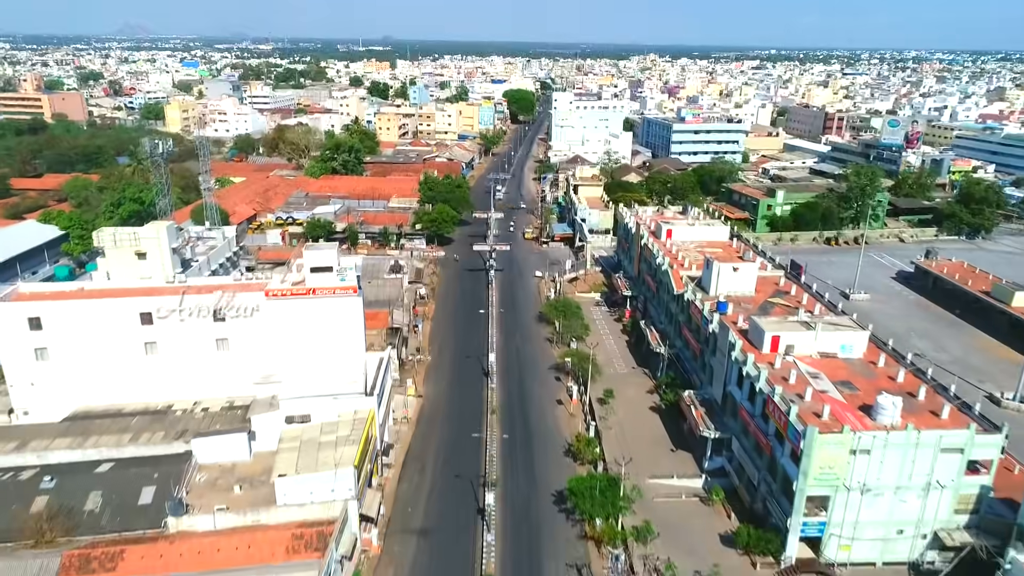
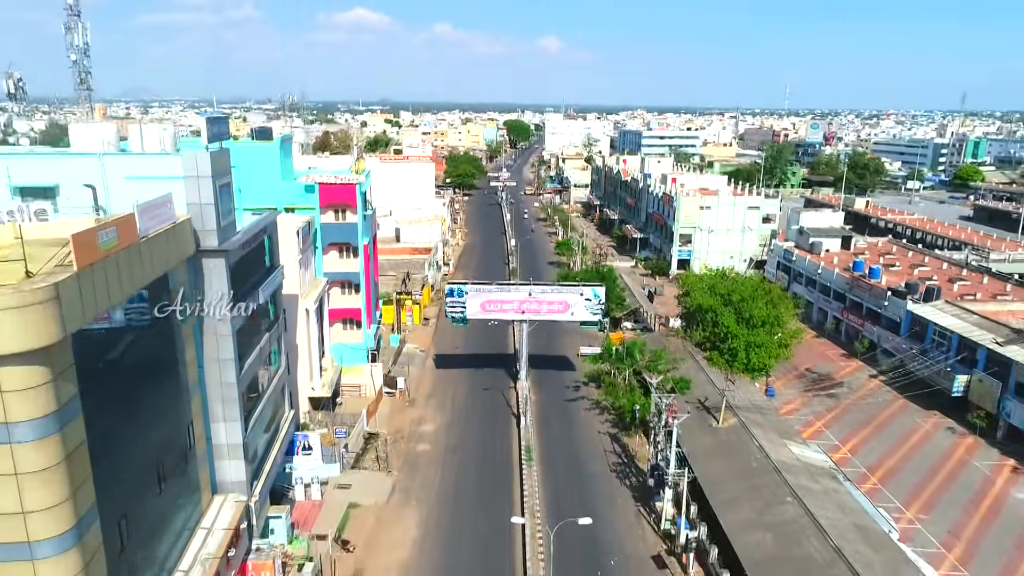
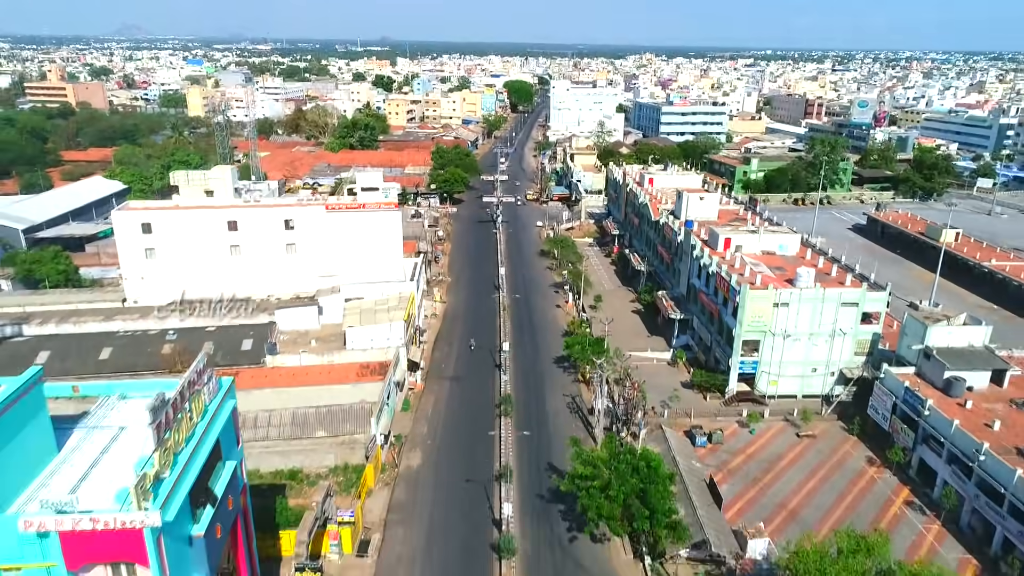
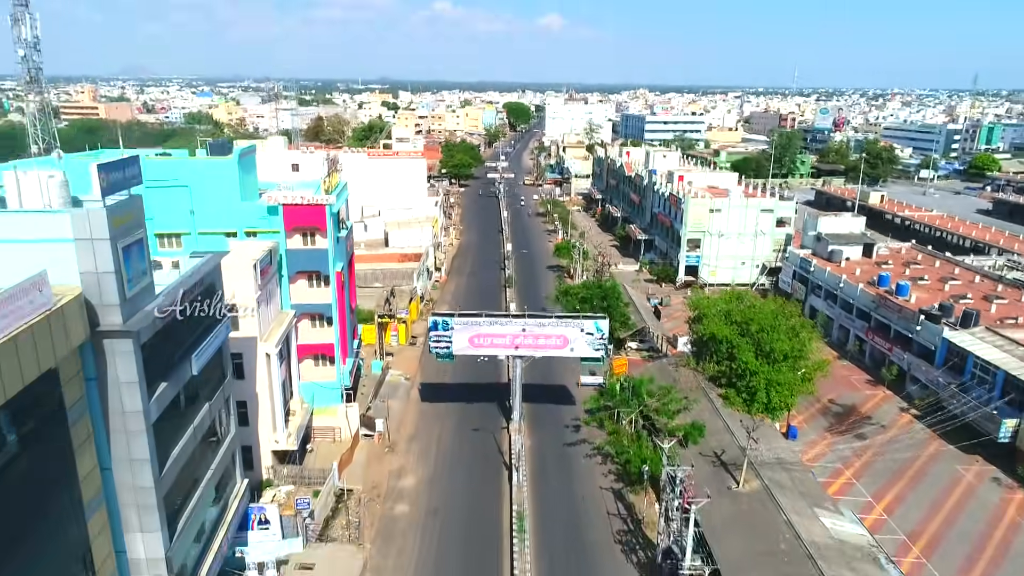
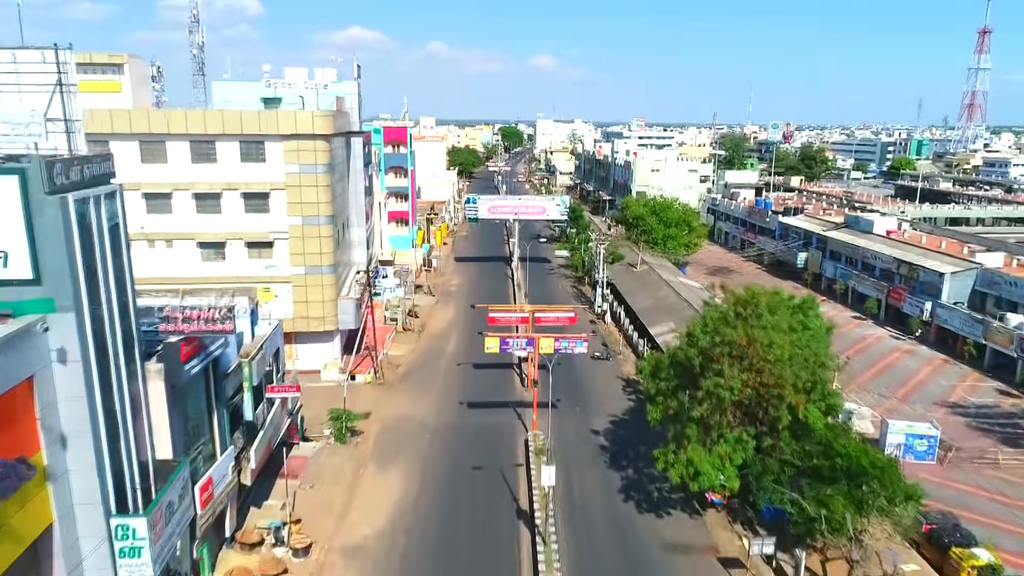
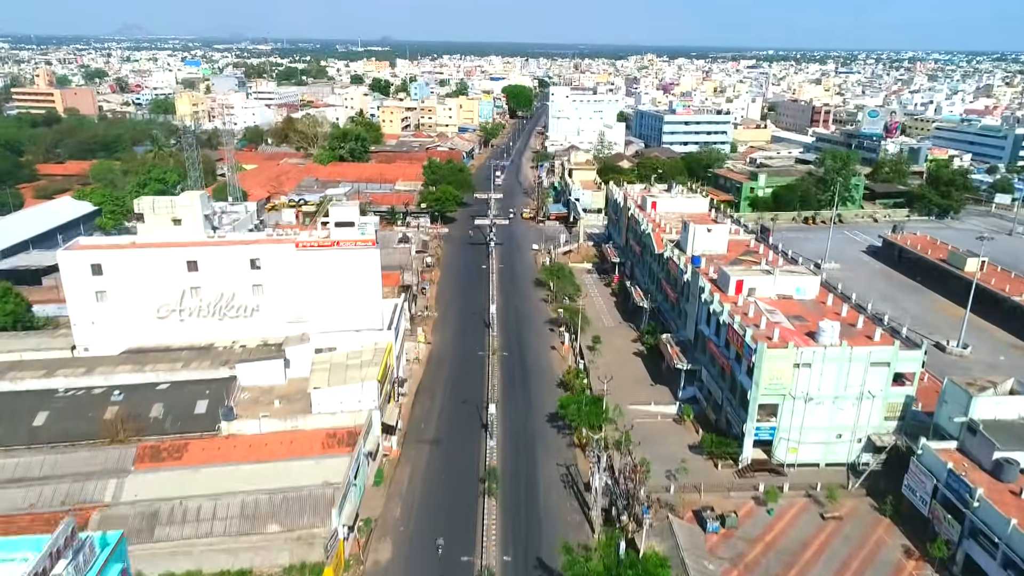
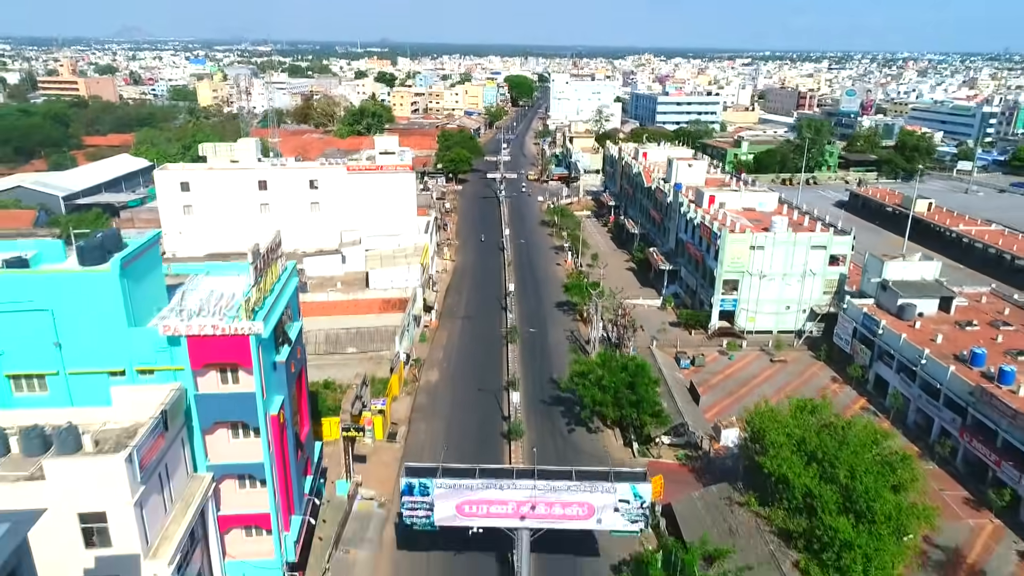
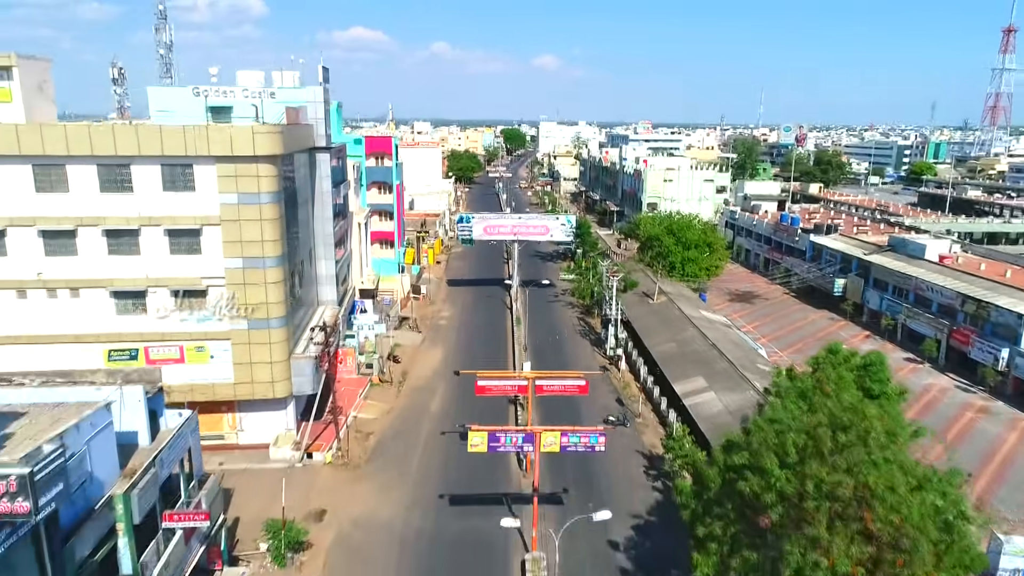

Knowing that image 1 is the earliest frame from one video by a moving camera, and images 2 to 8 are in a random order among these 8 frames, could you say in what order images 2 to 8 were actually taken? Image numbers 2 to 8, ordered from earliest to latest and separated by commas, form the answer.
6, 3, 7, 4, 2, 8, 5
